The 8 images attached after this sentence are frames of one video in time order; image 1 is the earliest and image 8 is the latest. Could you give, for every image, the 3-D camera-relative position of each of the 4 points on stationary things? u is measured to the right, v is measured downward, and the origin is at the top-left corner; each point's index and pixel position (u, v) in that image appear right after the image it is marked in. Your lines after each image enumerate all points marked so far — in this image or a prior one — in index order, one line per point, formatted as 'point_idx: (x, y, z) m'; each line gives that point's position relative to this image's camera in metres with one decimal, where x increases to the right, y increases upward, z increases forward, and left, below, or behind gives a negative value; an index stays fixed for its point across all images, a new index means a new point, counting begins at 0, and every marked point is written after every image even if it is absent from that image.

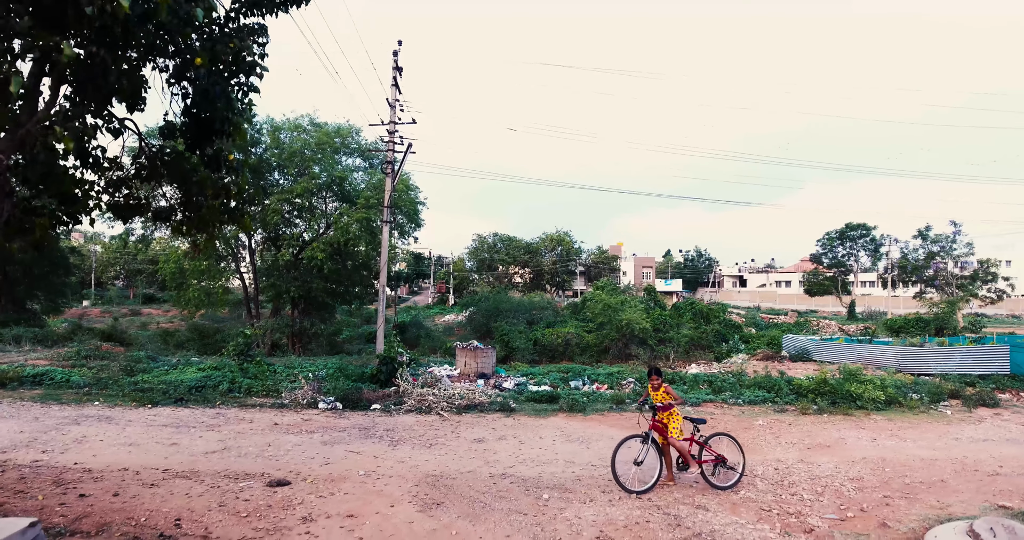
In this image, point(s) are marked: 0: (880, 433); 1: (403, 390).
0: (+6.3, -2.8, +9.3) m
1: (-2.3, -2.6, +11.7) m
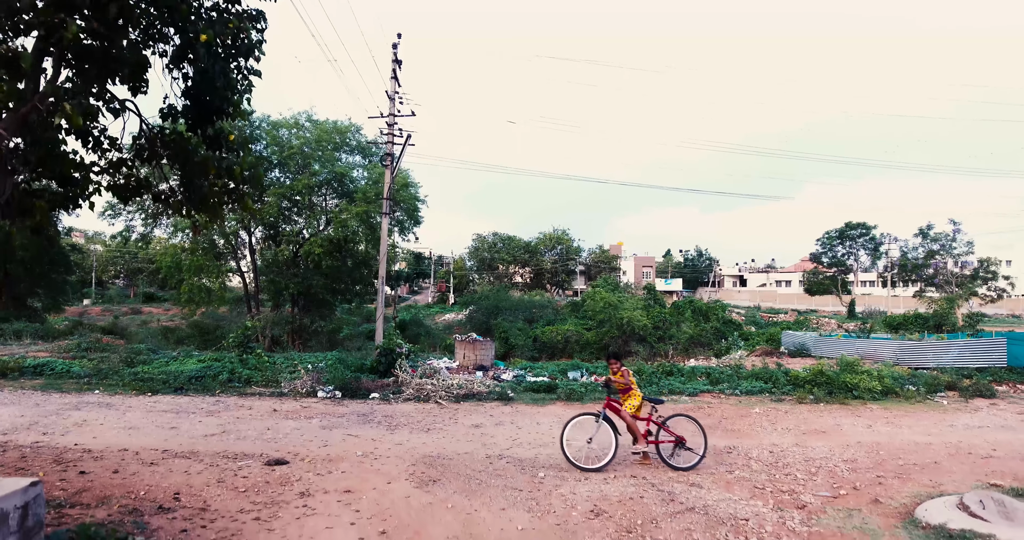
0: (+6.2, -2.6, +9.3) m
1: (-2.4, -2.4, +11.8) m
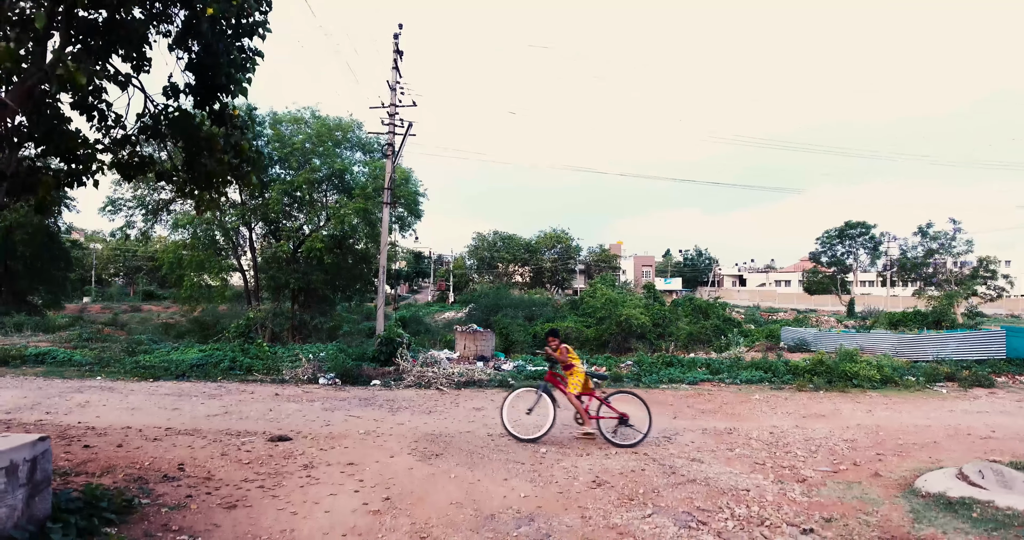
0: (+6.2, -2.3, +9.4) m
1: (-2.4, -2.1, +11.8) m
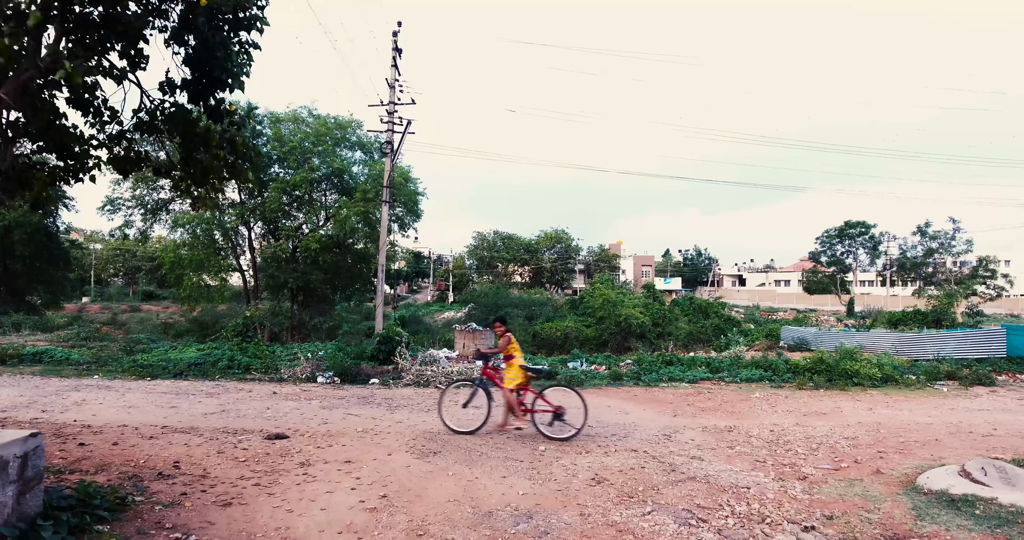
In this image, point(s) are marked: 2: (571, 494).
0: (+6.2, -2.3, +9.3) m
1: (-2.4, -2.1, +11.8) m
2: (+0.5, -1.8, +4.5) m
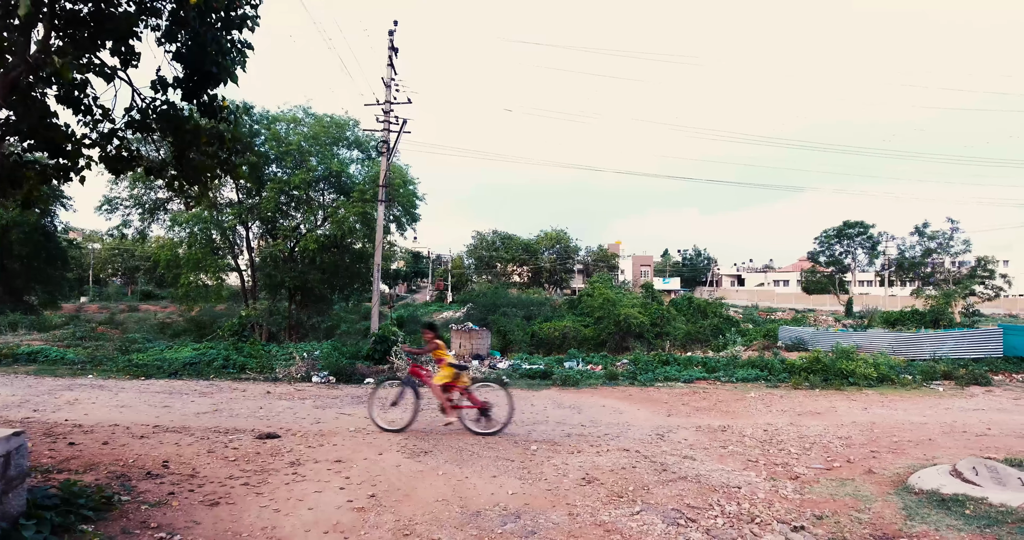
0: (+6.1, -2.3, +9.3) m
1: (-2.5, -2.1, +11.7) m
2: (+0.4, -1.8, +4.4) m
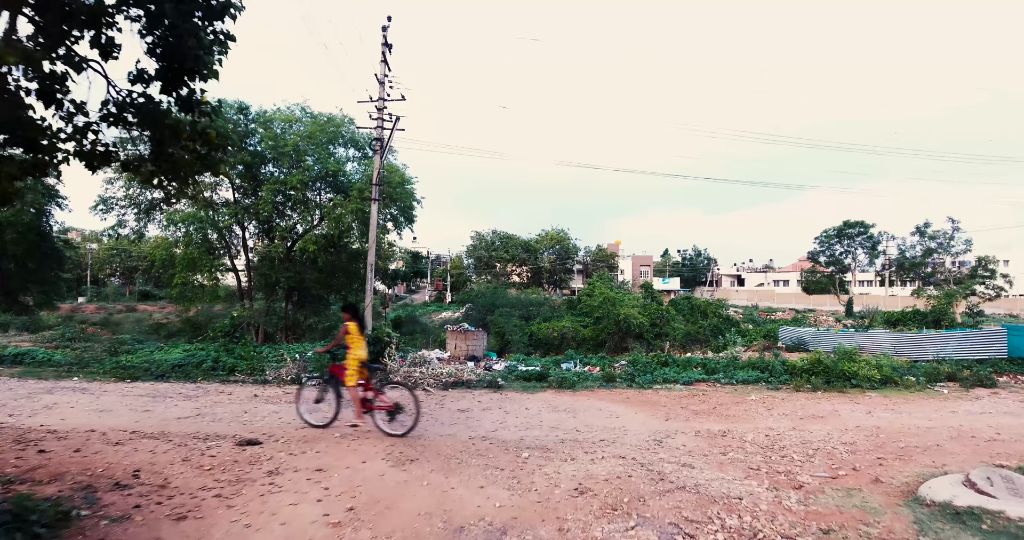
0: (+6.0, -2.3, +9.1) m
1: (-2.6, -2.1, +11.5) m
2: (+0.3, -1.8, +4.2) m
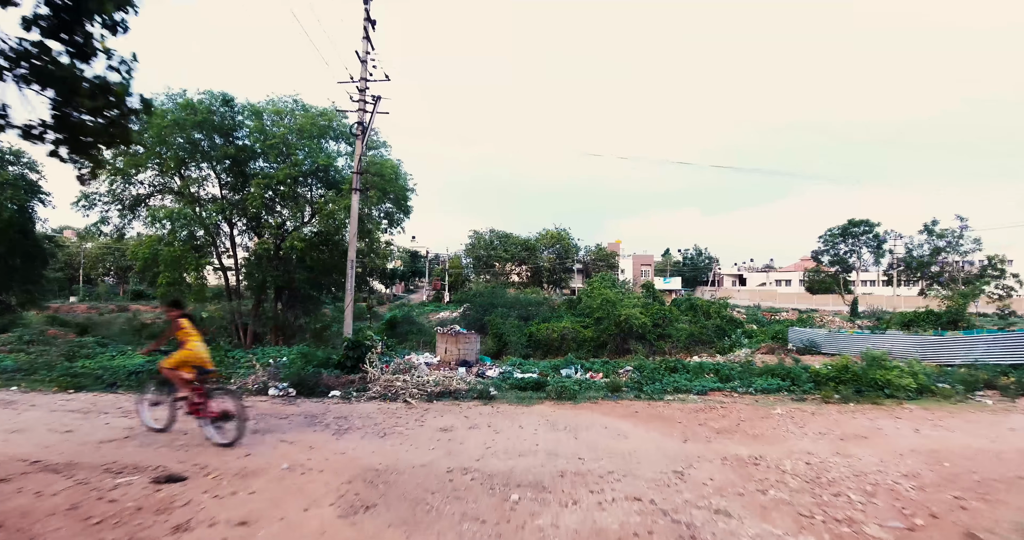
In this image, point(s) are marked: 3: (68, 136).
0: (+5.9, -2.2, +7.9) m
1: (-2.7, -2.0, +10.3) m
2: (+0.2, -1.8, +3.0) m
3: (-3.9, +1.2, +4.9) m
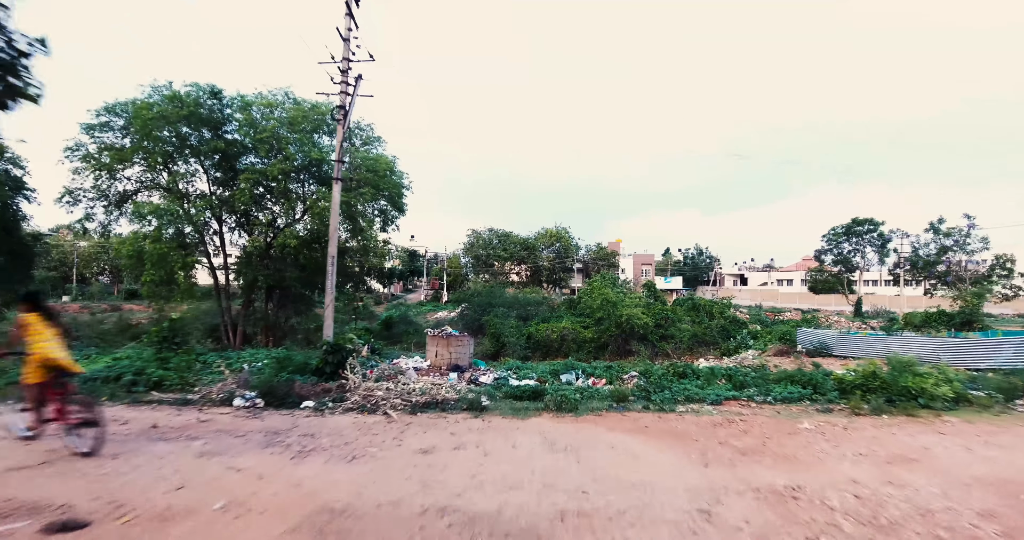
0: (+5.8, -2.2, +6.9) m
1: (-2.8, -1.9, +9.3) m
2: (+0.1, -1.7, +2.1) m
3: (-4.0, +1.3, +4.0) m
